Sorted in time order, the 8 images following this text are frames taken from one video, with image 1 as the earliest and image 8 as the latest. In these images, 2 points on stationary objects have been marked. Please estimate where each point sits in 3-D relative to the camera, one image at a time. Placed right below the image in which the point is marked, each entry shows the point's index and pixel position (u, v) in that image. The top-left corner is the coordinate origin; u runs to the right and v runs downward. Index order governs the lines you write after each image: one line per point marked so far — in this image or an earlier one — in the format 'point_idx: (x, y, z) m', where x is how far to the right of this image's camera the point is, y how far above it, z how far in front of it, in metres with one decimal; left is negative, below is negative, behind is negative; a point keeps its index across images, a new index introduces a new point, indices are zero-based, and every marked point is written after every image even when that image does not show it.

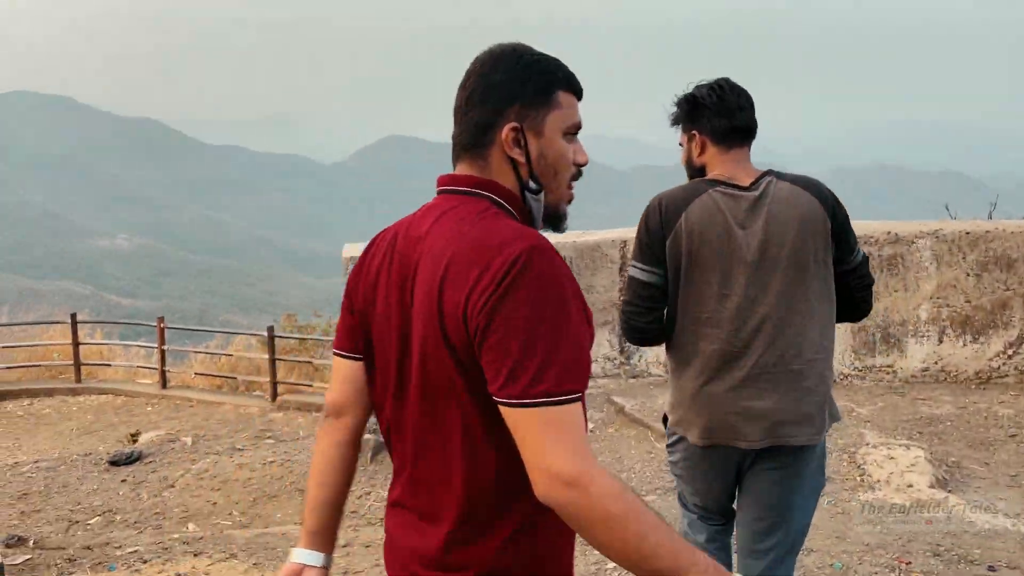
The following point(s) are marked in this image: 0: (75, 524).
0: (-3.1, -1.7, +6.0) m
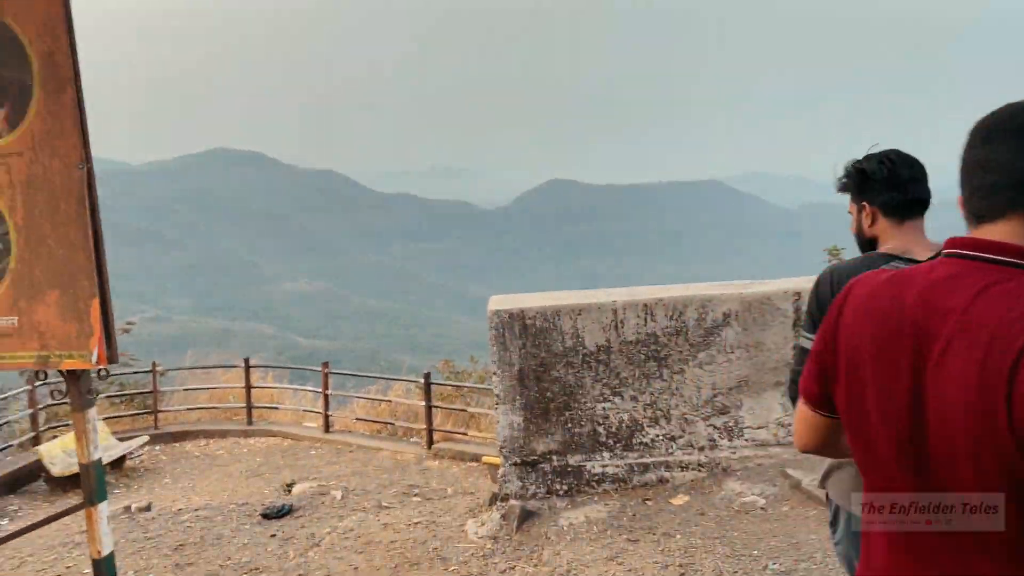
0: (-2.1, -2.1, +6.0) m
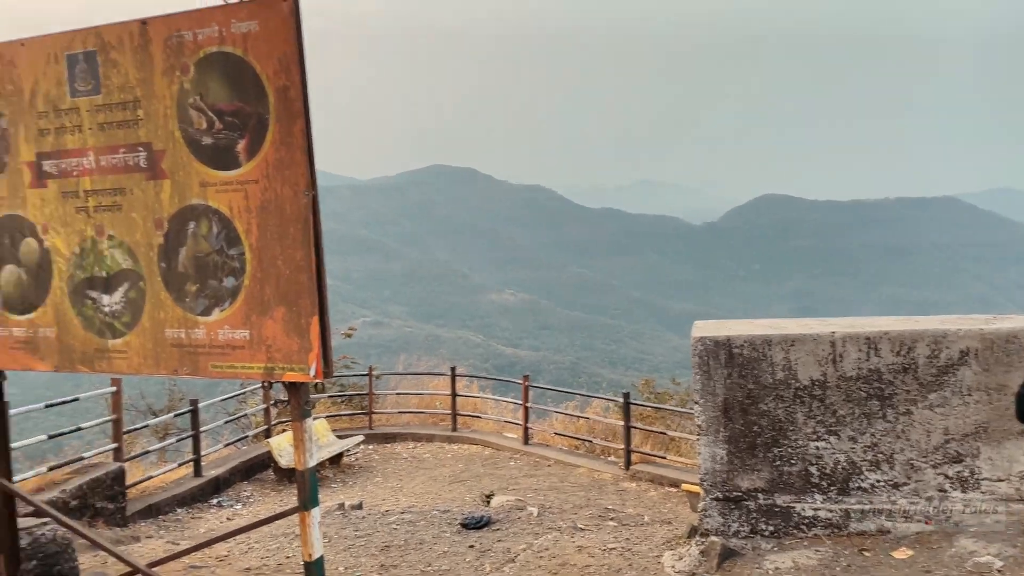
0: (-0.7, -2.2, +6.2) m
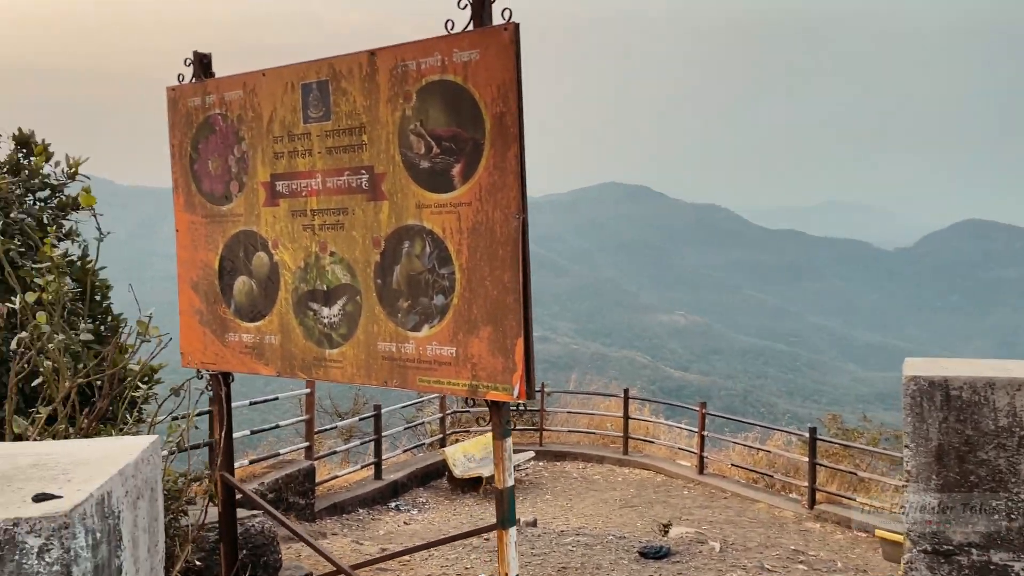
0: (+0.6, -2.4, +6.1) m
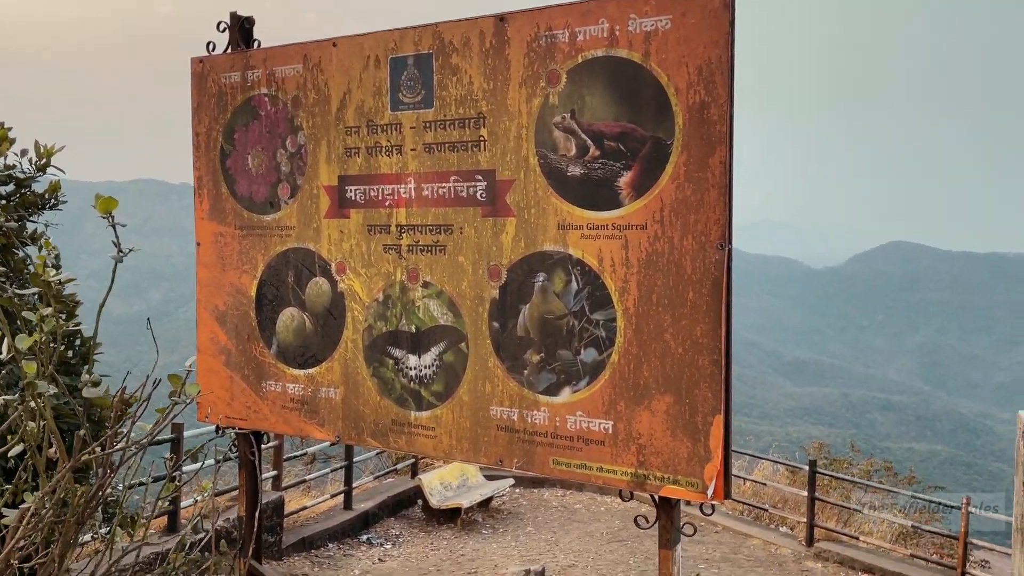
0: (+0.9, -2.6, +5.2) m
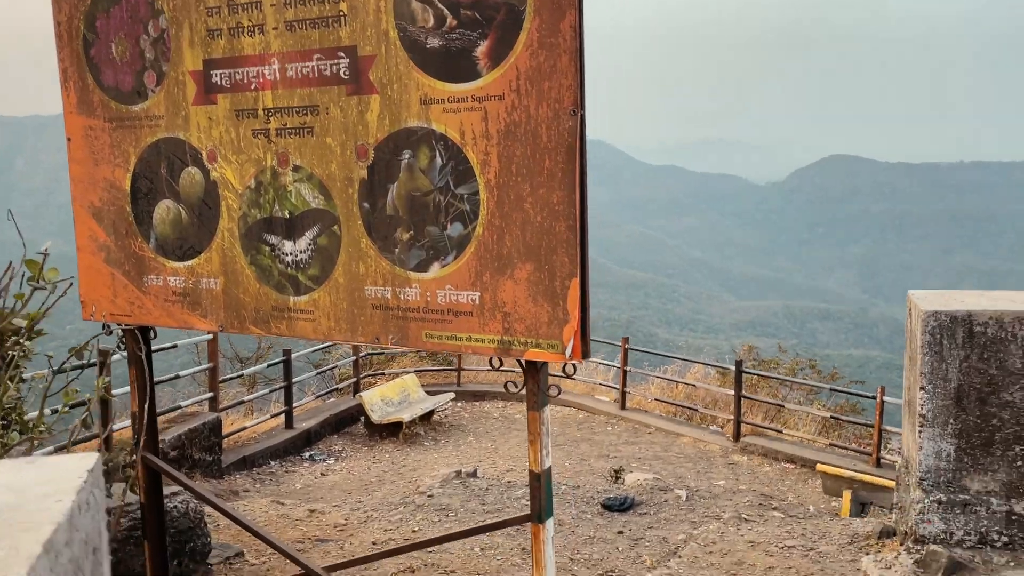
0: (+0.4, -1.9, +5.5) m
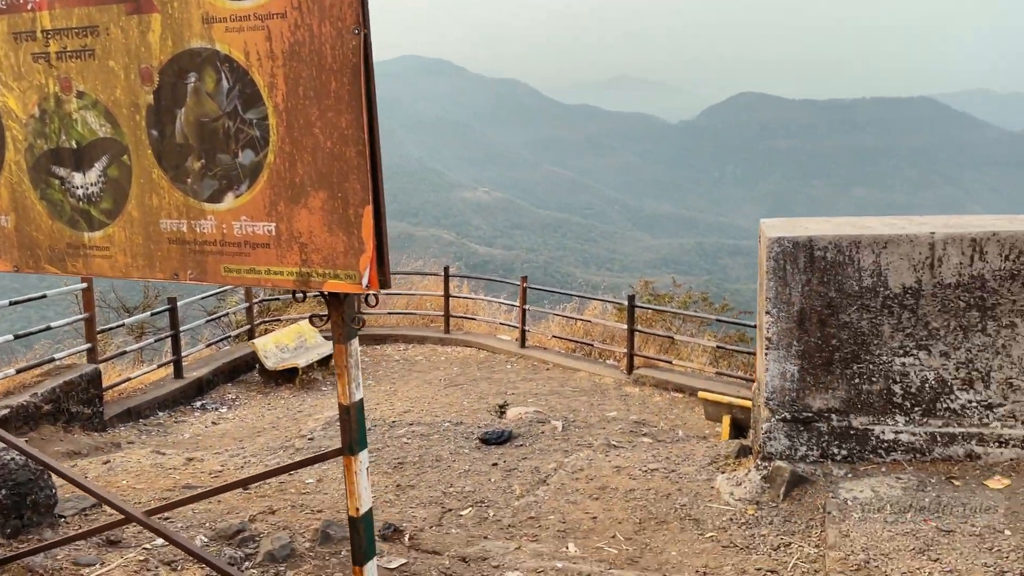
0: (-0.4, -1.5, +5.6) m
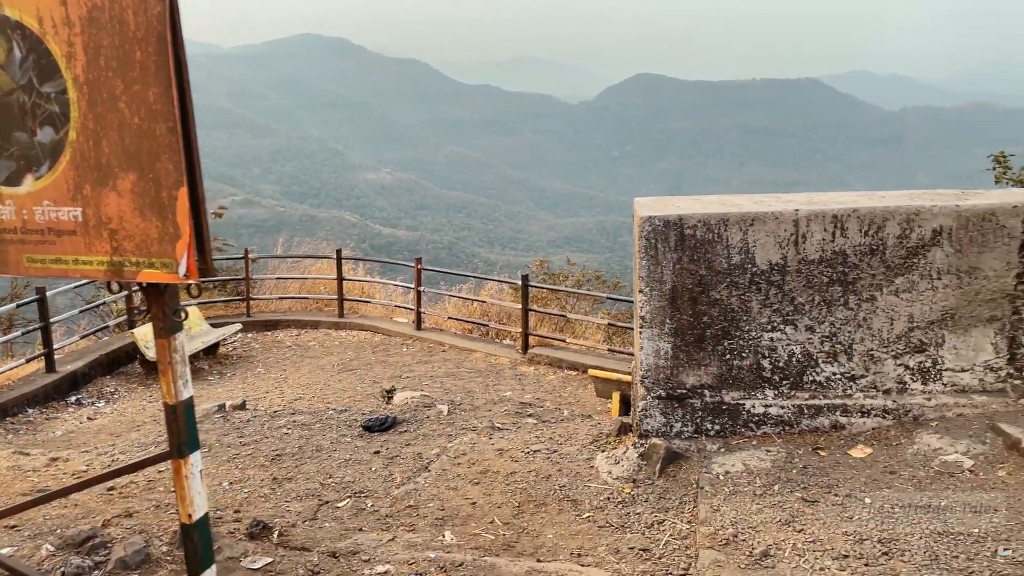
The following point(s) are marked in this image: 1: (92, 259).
0: (-1.2, -1.4, +5.4) m
1: (-1.2, +0.1, +2.4) m
